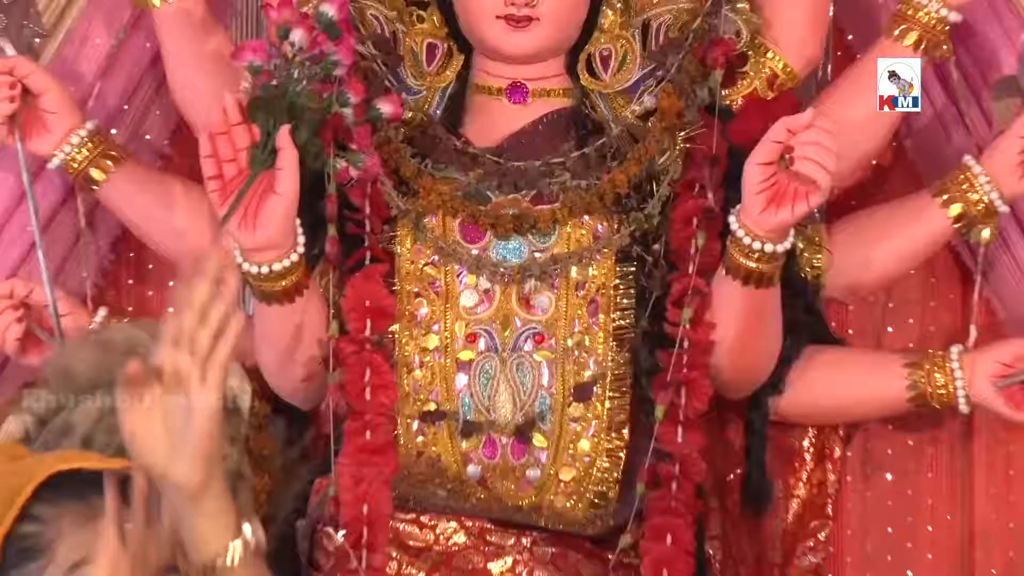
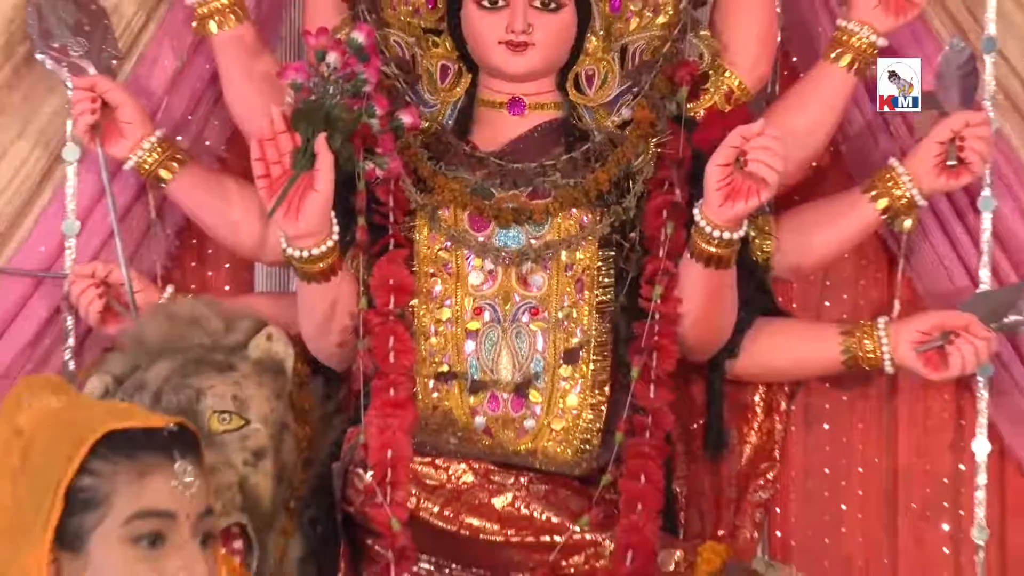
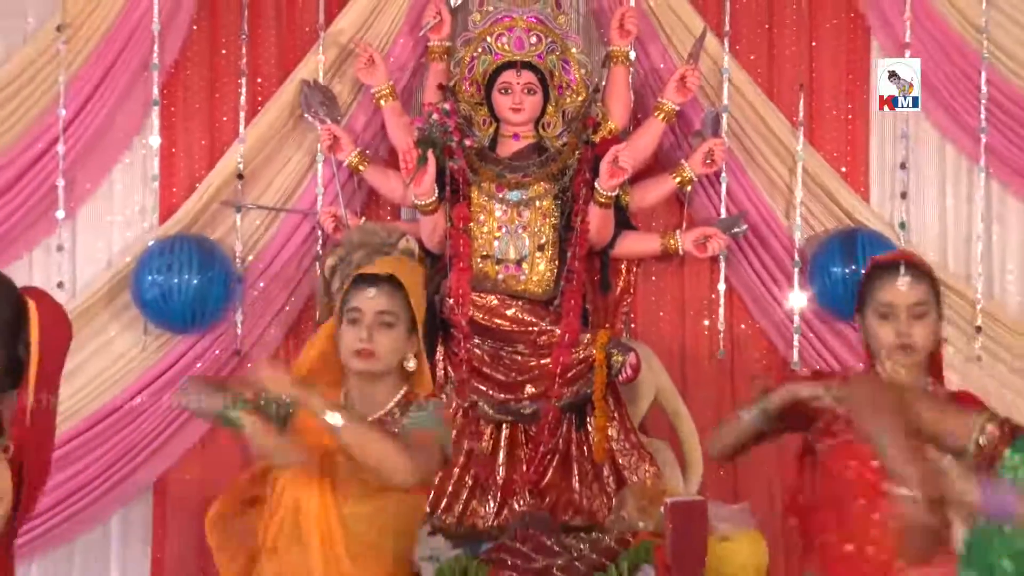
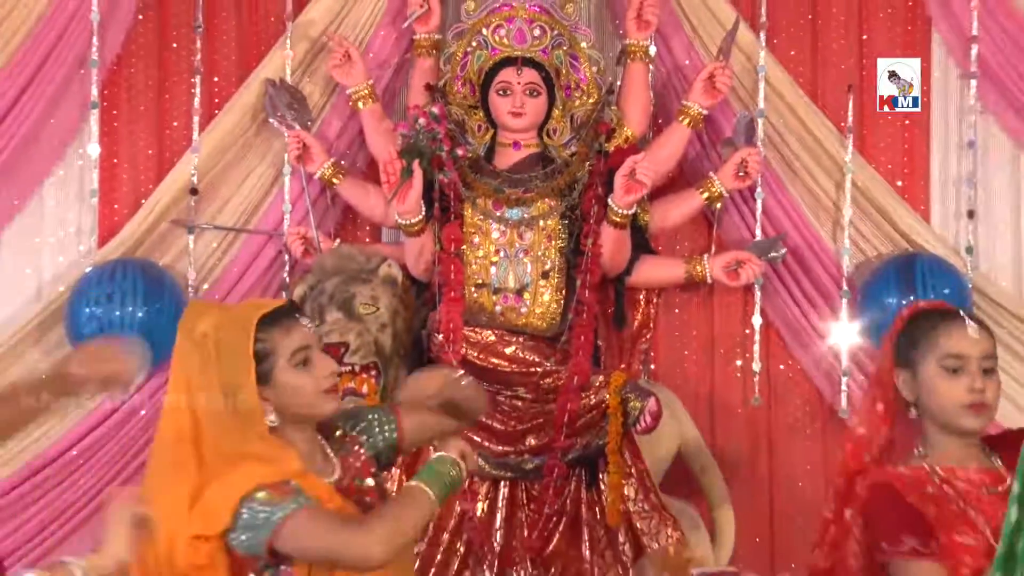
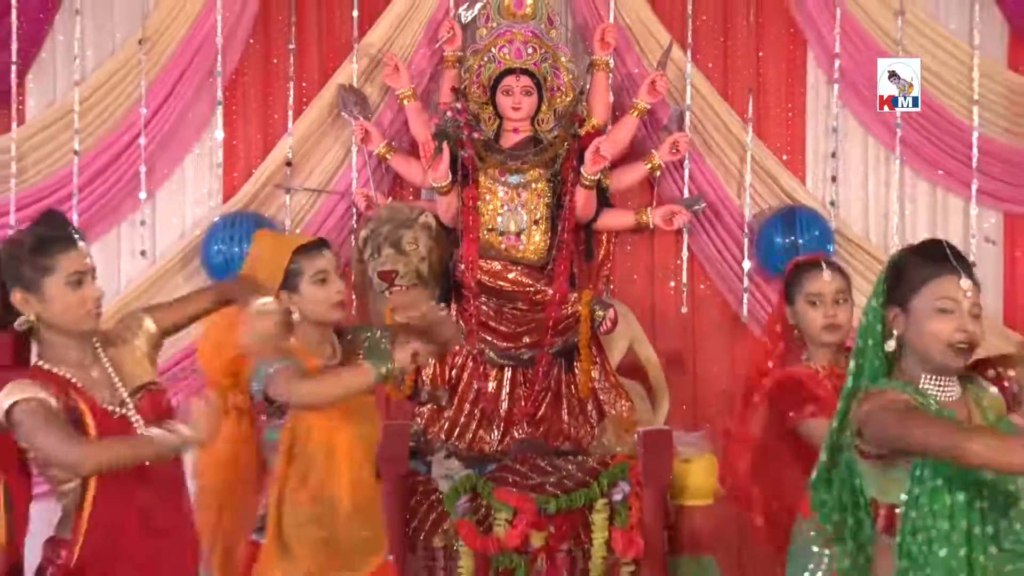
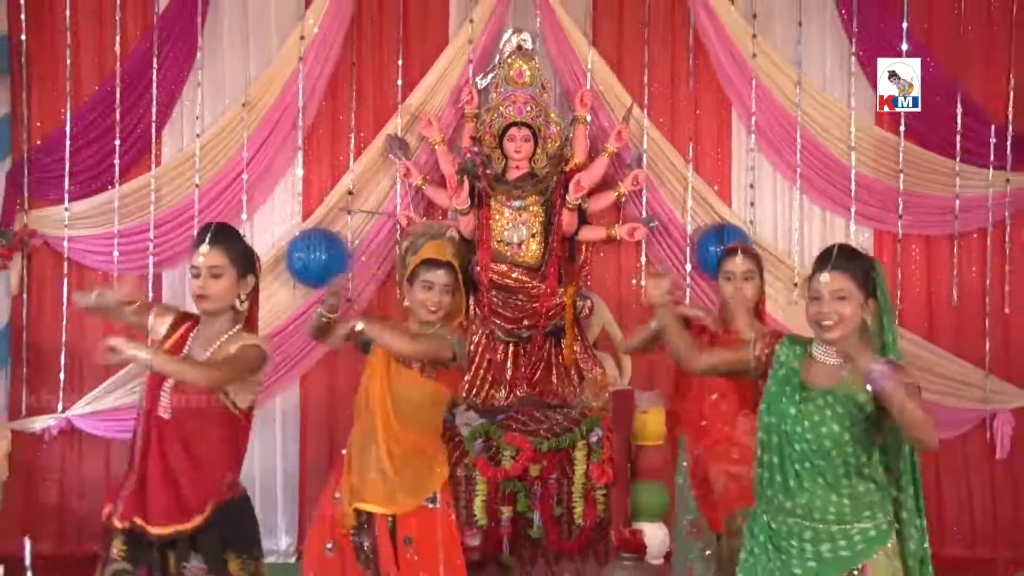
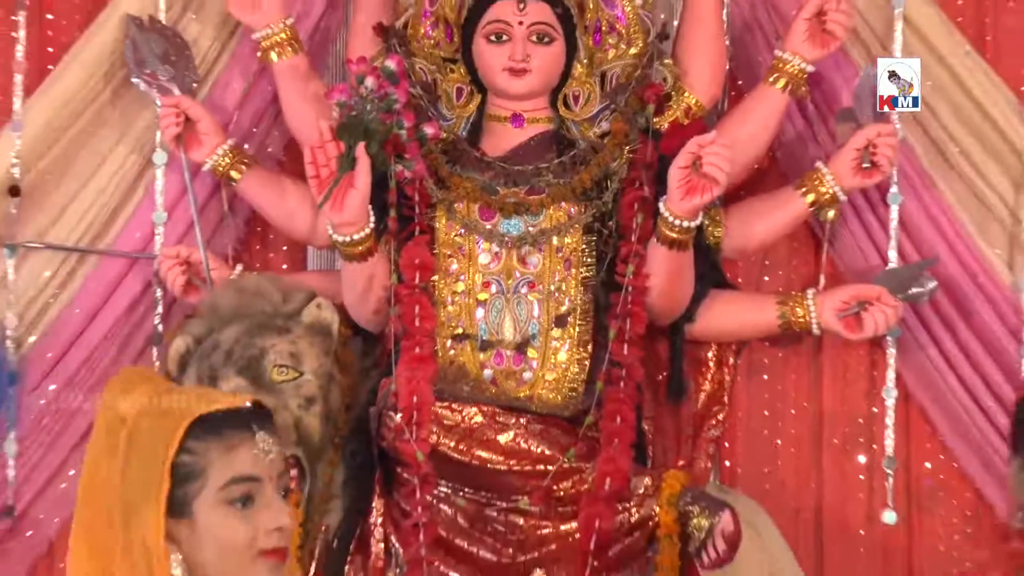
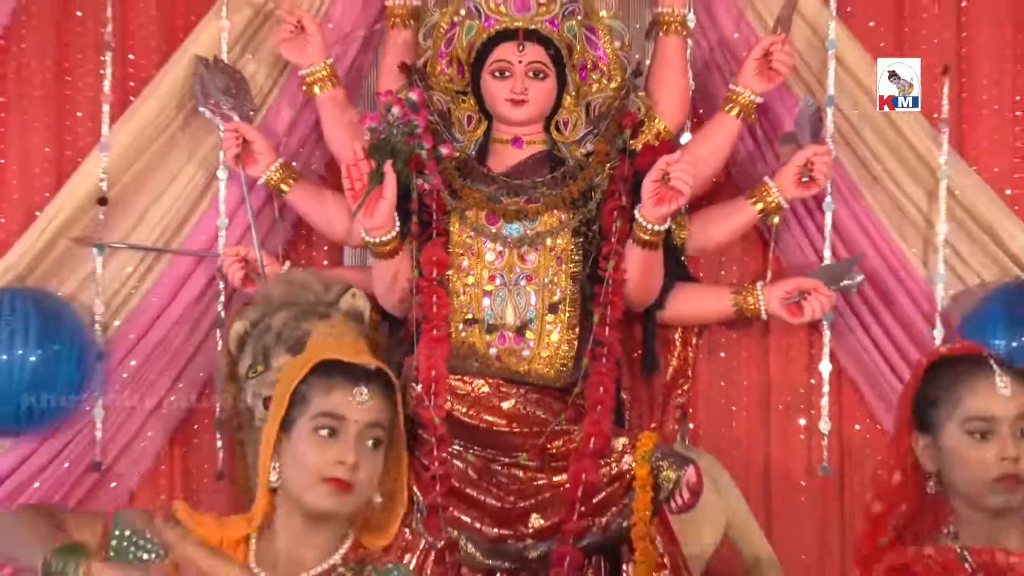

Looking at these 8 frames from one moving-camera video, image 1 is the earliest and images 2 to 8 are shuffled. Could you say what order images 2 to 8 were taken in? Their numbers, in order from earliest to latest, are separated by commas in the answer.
2, 7, 8, 4, 3, 5, 6
